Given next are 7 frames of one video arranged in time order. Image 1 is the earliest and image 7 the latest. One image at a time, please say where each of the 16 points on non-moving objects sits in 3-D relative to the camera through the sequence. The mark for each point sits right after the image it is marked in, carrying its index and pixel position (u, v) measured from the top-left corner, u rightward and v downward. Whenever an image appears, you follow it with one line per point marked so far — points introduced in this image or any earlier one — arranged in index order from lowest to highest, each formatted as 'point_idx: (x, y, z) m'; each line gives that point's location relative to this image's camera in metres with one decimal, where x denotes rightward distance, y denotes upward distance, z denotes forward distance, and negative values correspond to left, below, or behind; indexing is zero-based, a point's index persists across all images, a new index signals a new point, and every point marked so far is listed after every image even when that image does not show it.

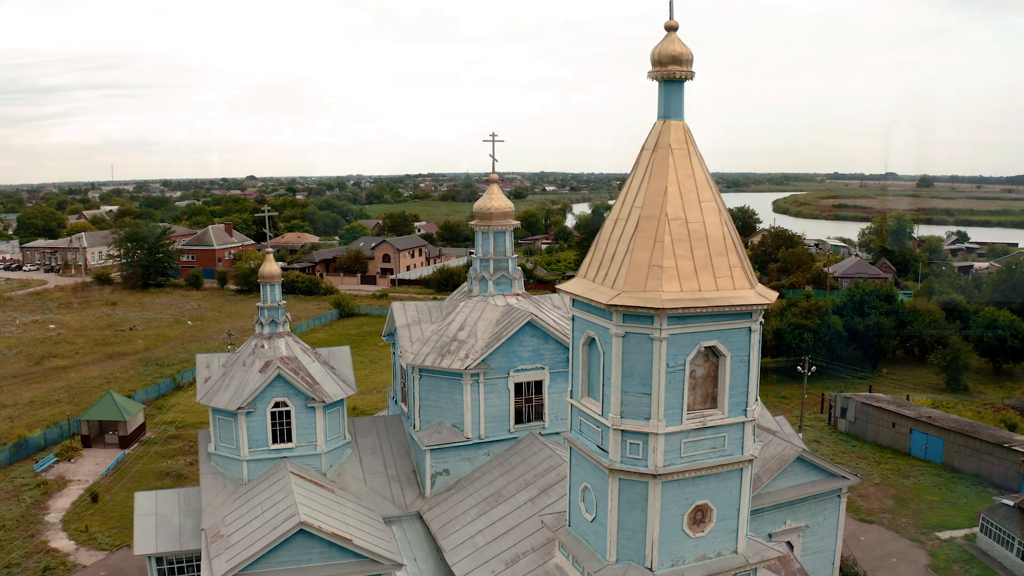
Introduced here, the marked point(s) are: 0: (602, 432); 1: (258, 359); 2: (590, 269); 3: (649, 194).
0: (+1.4, -2.1, +10.6) m
1: (-6.0, -1.7, +16.7) m
2: (+1.3, +0.3, +10.9) m
3: (+2.1, +1.4, +10.5) m
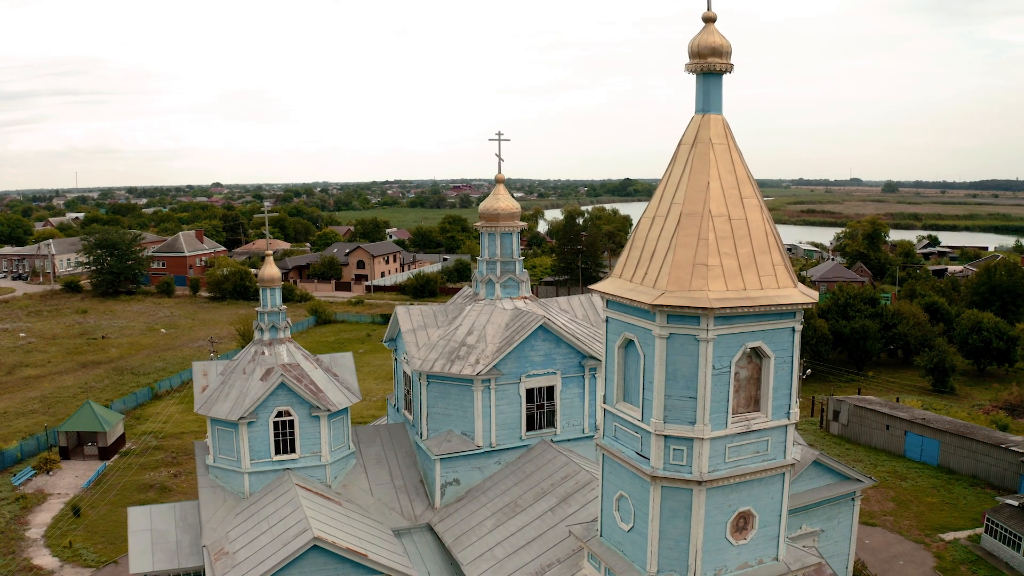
0: (+1.9, -2.1, +10.1) m
1: (-5.7, -1.8, +15.9) m
2: (+1.7, +0.3, +10.5) m
3: (+2.6, +1.4, +10.0) m
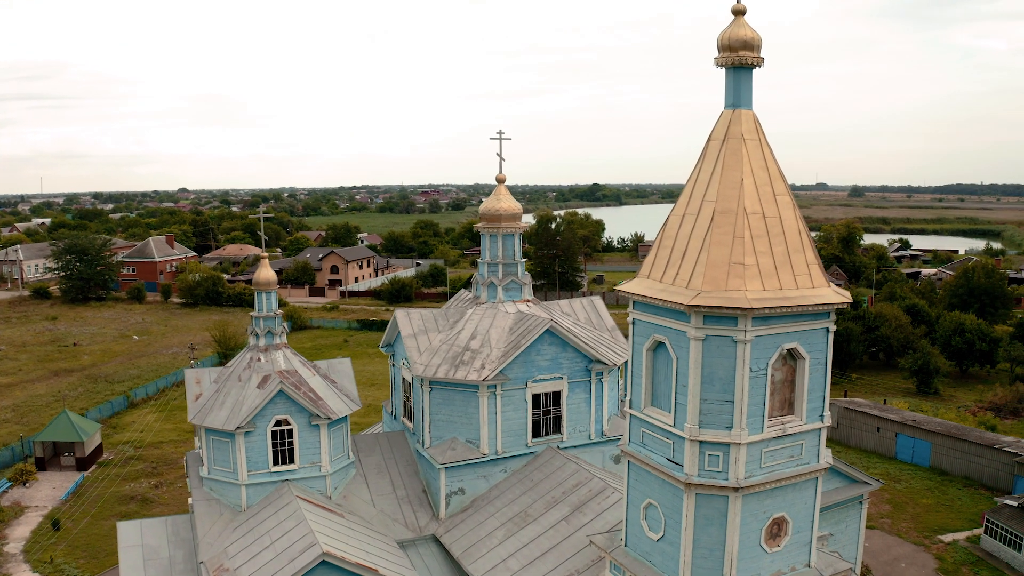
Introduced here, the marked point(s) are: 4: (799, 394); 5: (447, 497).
0: (+2.2, -2.1, +9.7) m
1: (-5.6, -1.9, +15.3) m
2: (+2.1, +0.3, +10.0) m
3: (+2.9, +1.4, +9.6) m
4: (+4.1, -1.5, +10.0) m
5: (-1.4, -4.7, +15.7) m
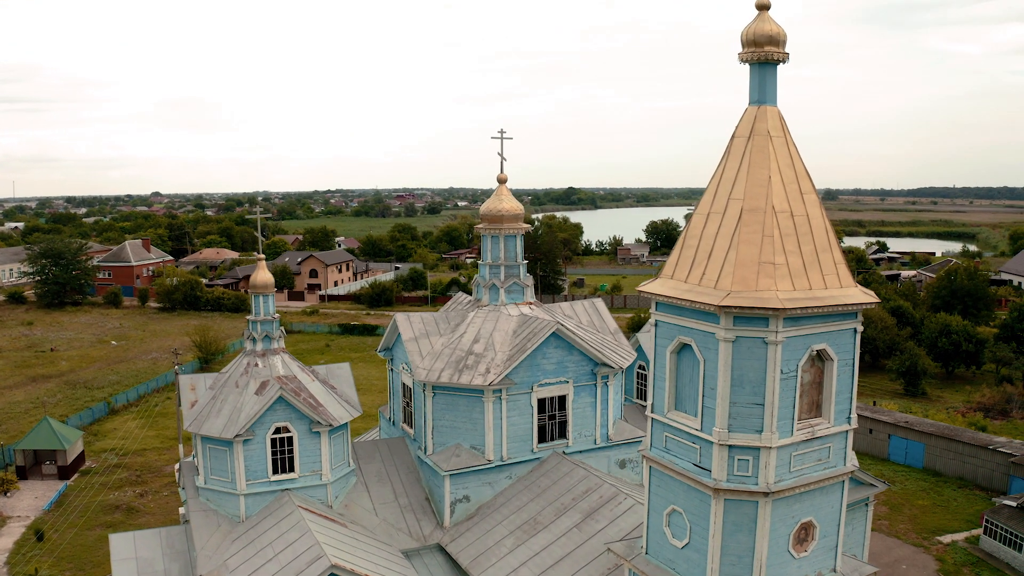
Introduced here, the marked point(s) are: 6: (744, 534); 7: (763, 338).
0: (+2.5, -2.2, +9.4) m
1: (-5.4, -1.9, +14.8) m
2: (+2.3, +0.3, +9.8) m
3: (+3.2, +1.4, +9.4) m
4: (+4.3, -1.5, +9.7) m
5: (-1.3, -4.7, +15.3) m
6: (+3.1, -3.2, +9.3) m
7: (+3.2, -0.6, +8.9) m
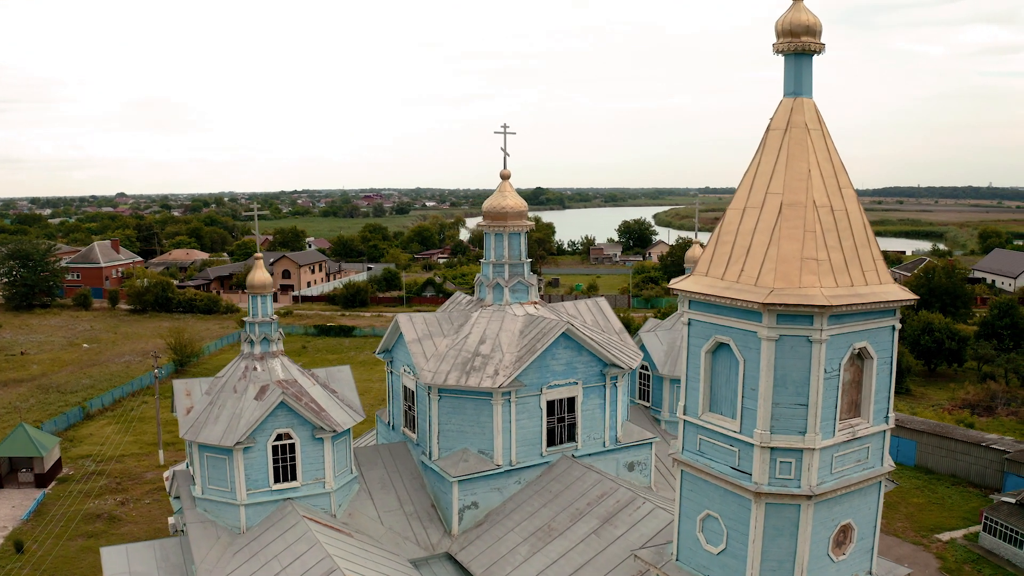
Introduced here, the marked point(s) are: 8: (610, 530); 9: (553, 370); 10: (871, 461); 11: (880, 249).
0: (+2.9, -2.1, +9.0) m
1: (-5.2, -1.9, +14.1) m
2: (+2.7, +0.3, +9.4) m
3: (+3.5, +1.4, +9.0) m
4: (+4.7, -1.4, +9.4) m
5: (-1.1, -4.7, +14.8) m
6: (+3.5, -3.2, +8.9) m
7: (+3.6, -0.6, +8.5) m
8: (+1.7, -4.3, +12.6) m
9: (+0.9, -1.8, +15.5) m
10: (+4.9, -2.4, +9.5) m
11: (+5.0, +0.5, +9.4) m
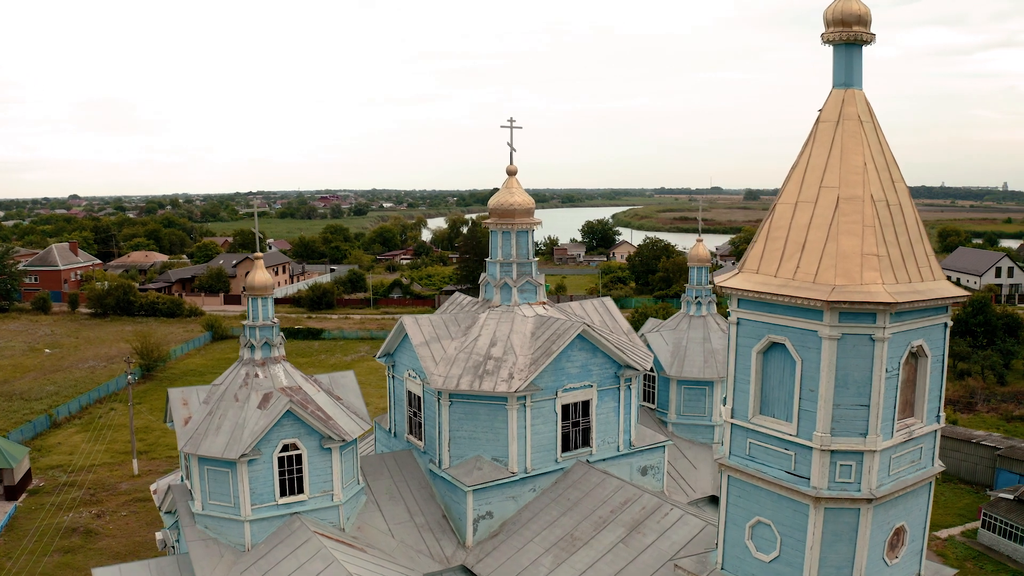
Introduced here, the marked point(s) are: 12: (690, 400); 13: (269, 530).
0: (+3.5, -2.1, +8.6) m
1: (-4.9, -2.0, +13.3) m
2: (+3.2, +0.3, +8.9) m
3: (+4.1, +1.4, +8.6) m
4: (+5.2, -1.4, +9.0) m
5: (-0.8, -4.7, +14.1) m
6: (+4.0, -3.2, +8.5) m
7: (+4.1, -0.6, +8.1) m
8: (+2.2, -4.3, +12.1) m
9: (+1.2, -1.8, +15.0) m
10: (+5.4, -2.3, +9.2) m
11: (+5.5, +0.6, +9.0) m
12: (+5.0, -3.1, +19.7) m
13: (-4.5, -4.4, +12.9) m
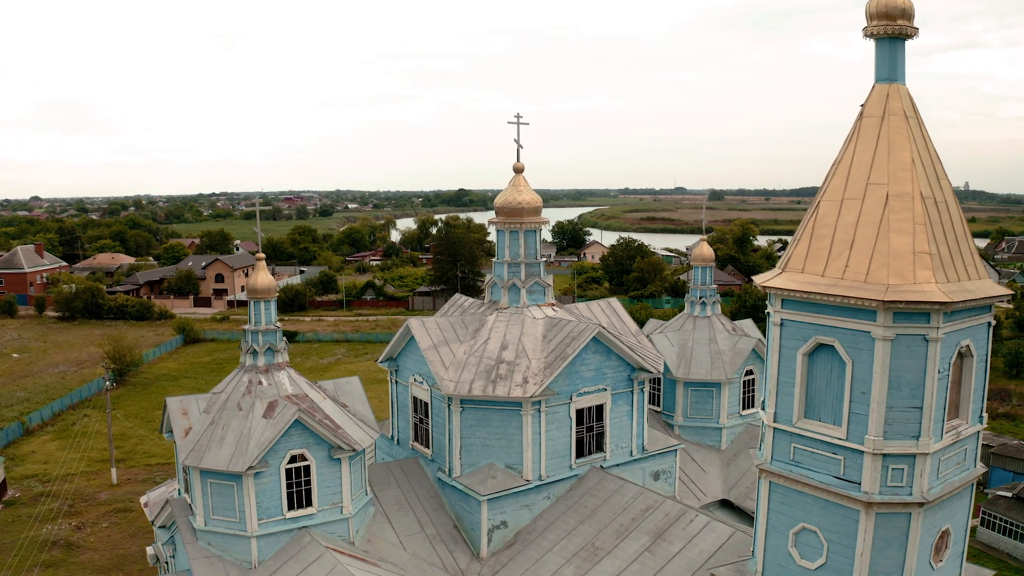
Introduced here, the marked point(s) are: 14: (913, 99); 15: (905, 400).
0: (+3.9, -2.1, +8.2) m
1: (-4.6, -2.0, +12.7) m
2: (+3.6, +0.3, +8.5) m
3: (+4.5, +1.4, +8.2) m
4: (+5.7, -1.4, +8.7) m
5: (-0.4, -4.8, +13.7) m
6: (+4.5, -3.2, +8.1) m
7: (+4.6, -0.6, +7.7) m
8: (+2.5, -4.3, +11.7) m
9: (+1.5, -1.8, +14.6) m
10: (+5.8, -2.3, +8.9) m
11: (+5.9, +0.6, +8.8) m
12: (+5.1, -3.1, +19.4) m
13: (-4.1, -4.5, +12.3) m
14: (+5.0, +2.4, +8.6) m
15: (+4.4, -1.3, +7.8) m
